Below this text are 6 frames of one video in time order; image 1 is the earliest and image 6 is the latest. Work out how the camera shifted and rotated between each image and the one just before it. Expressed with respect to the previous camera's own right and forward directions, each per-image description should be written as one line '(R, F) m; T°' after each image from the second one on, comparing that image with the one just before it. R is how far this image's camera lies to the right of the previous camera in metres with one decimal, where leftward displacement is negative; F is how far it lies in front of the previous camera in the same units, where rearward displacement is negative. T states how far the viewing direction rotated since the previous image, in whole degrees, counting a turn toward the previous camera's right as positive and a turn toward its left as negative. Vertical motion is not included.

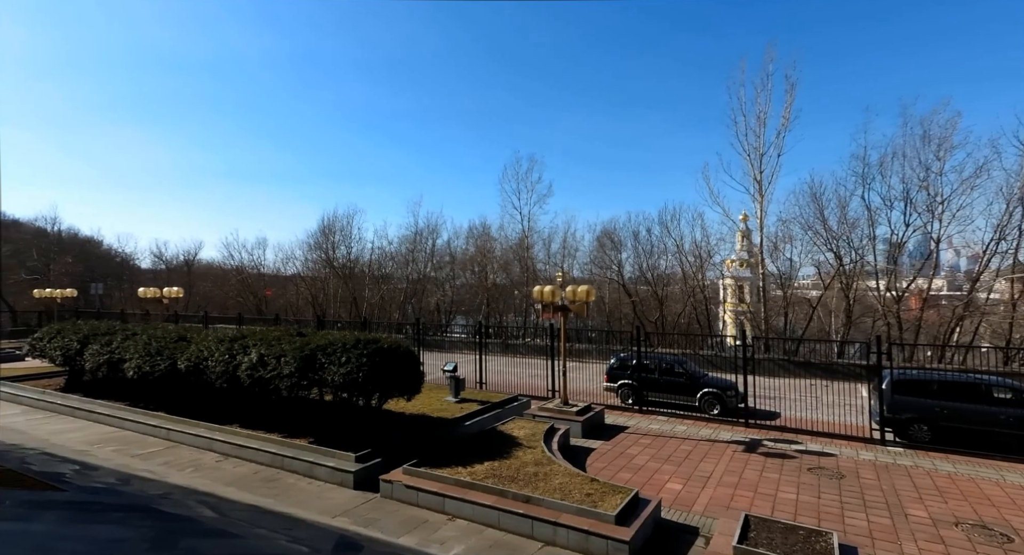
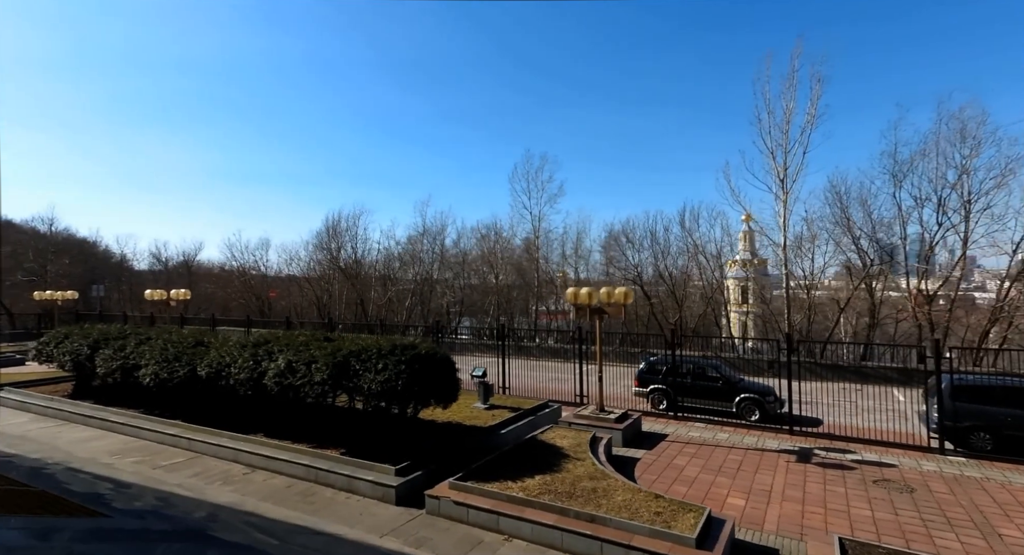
(-0.6, +0.3) m; 0°
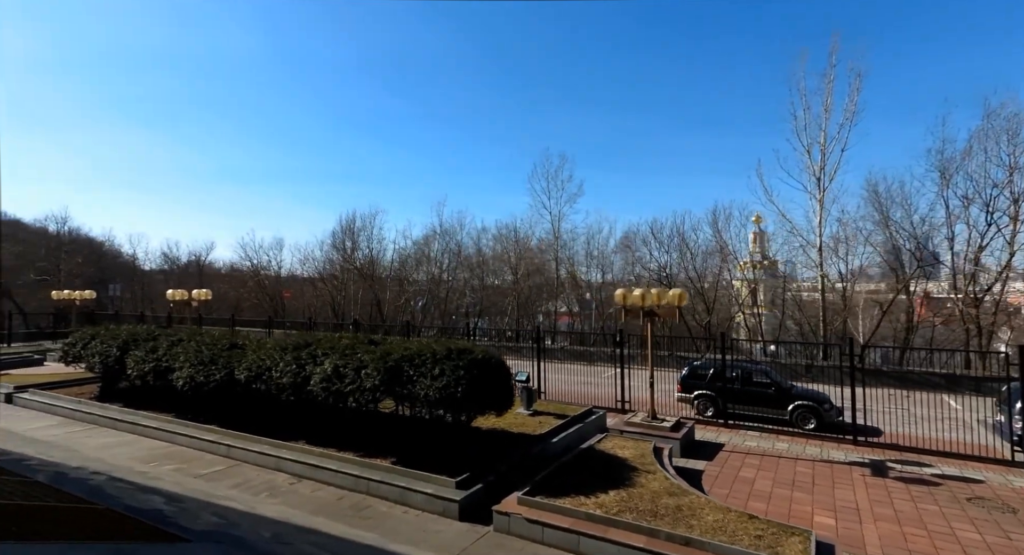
(-0.7, +0.3) m; -1°
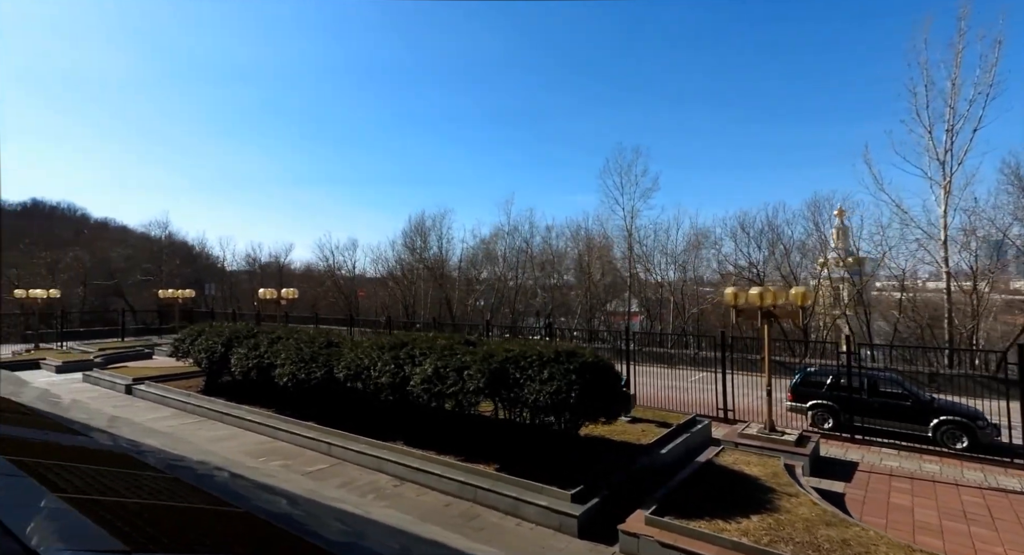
(-0.6, +0.4) m; -7°
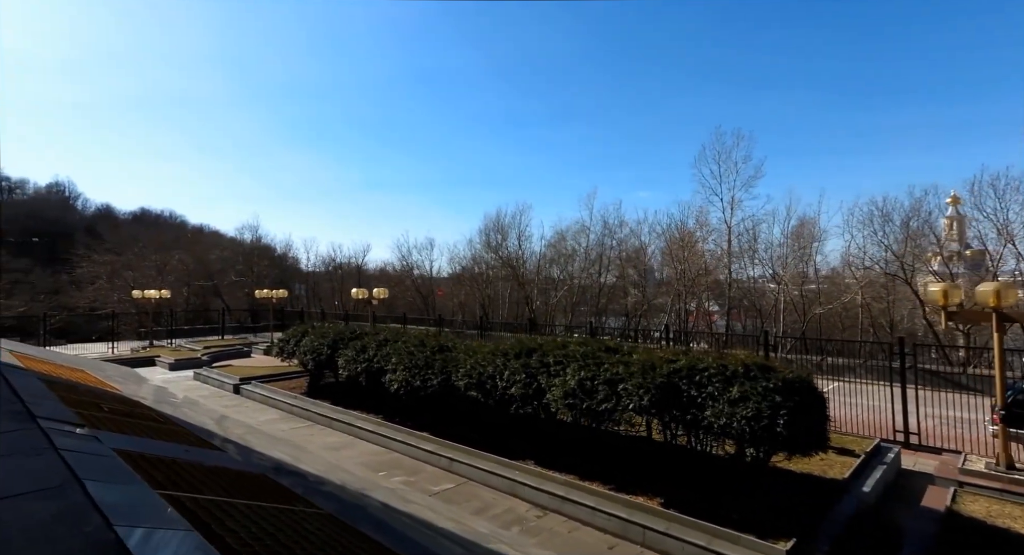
(-1.2, +1.1) m; -7°
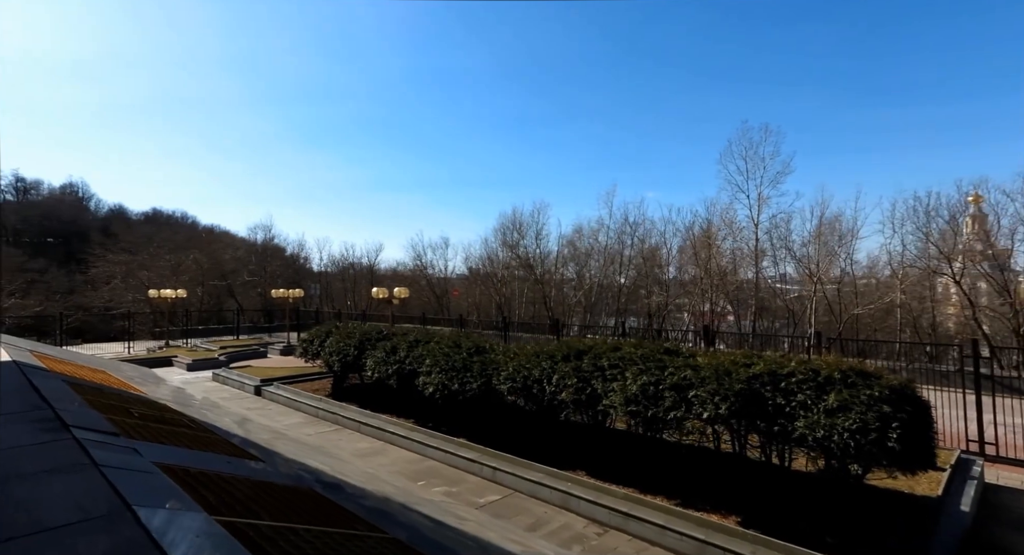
(-0.6, +0.5) m; -1°
